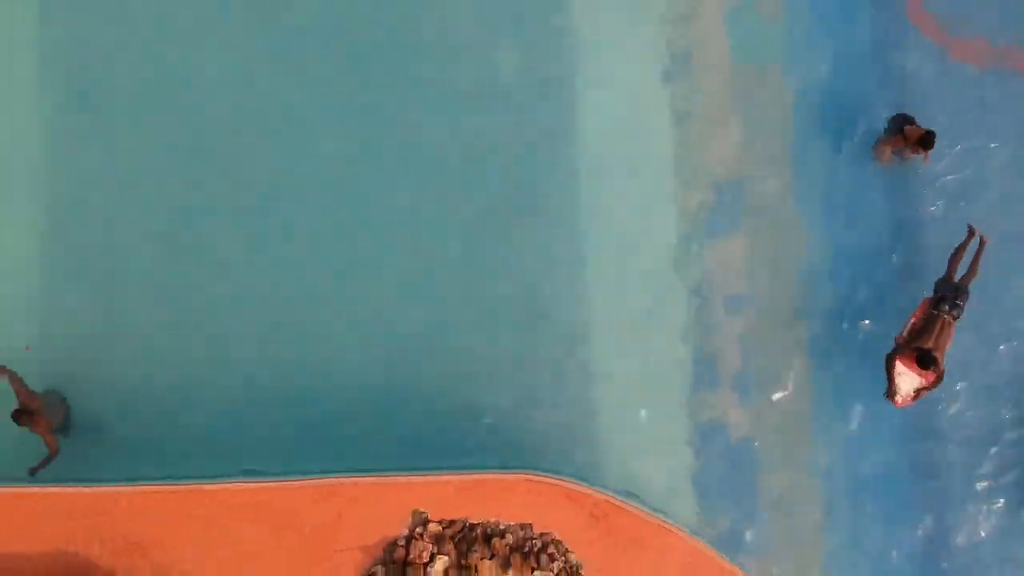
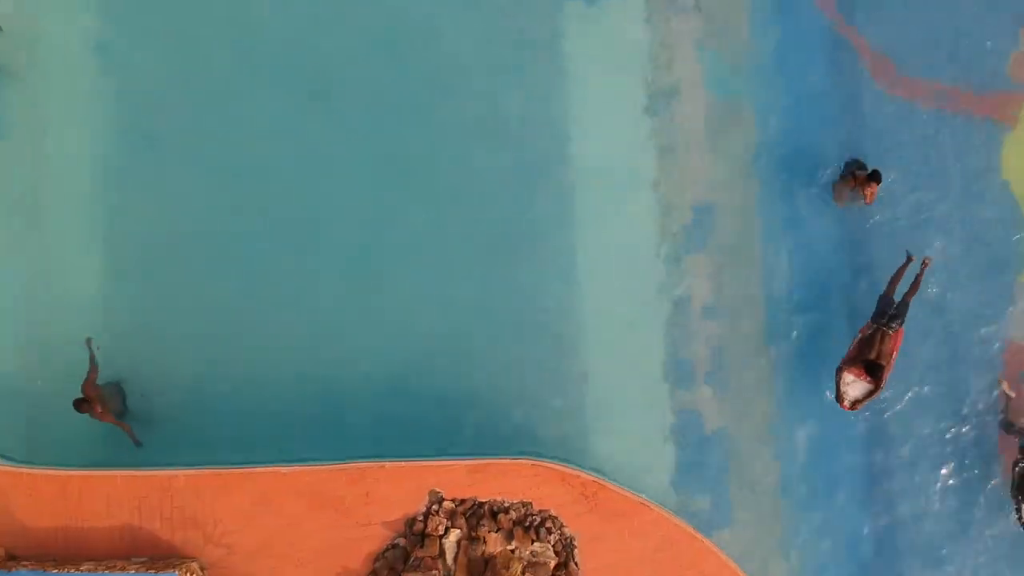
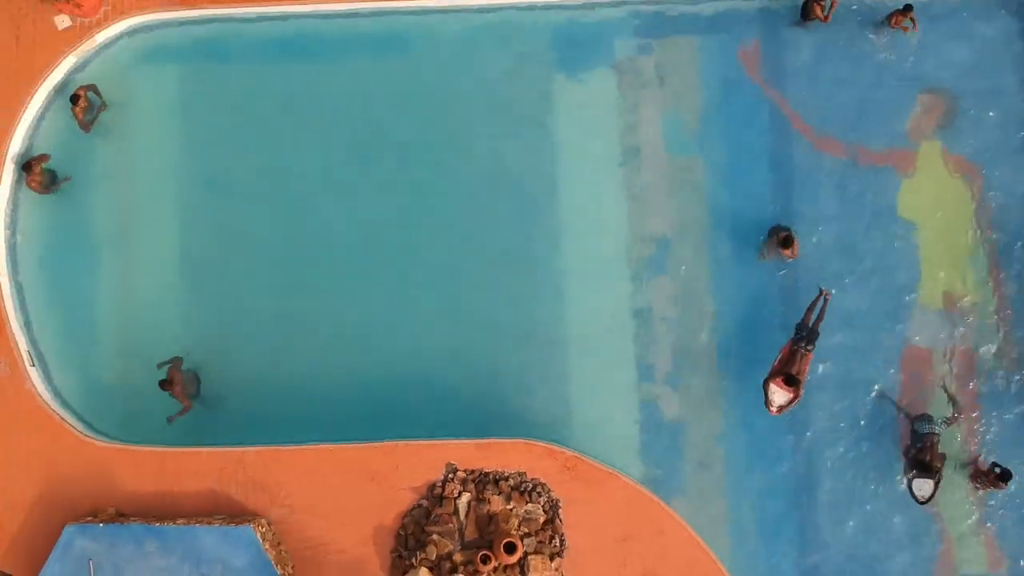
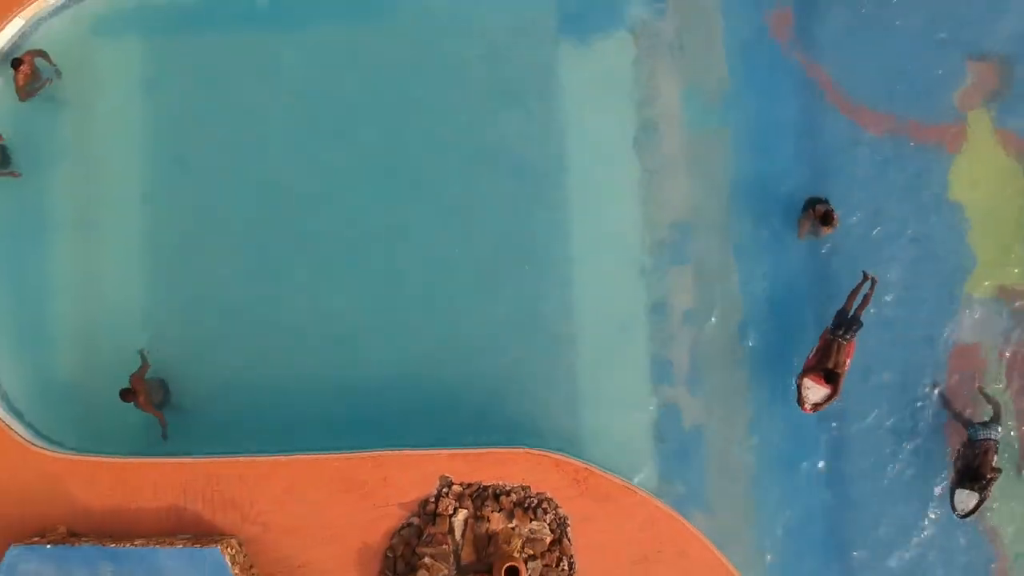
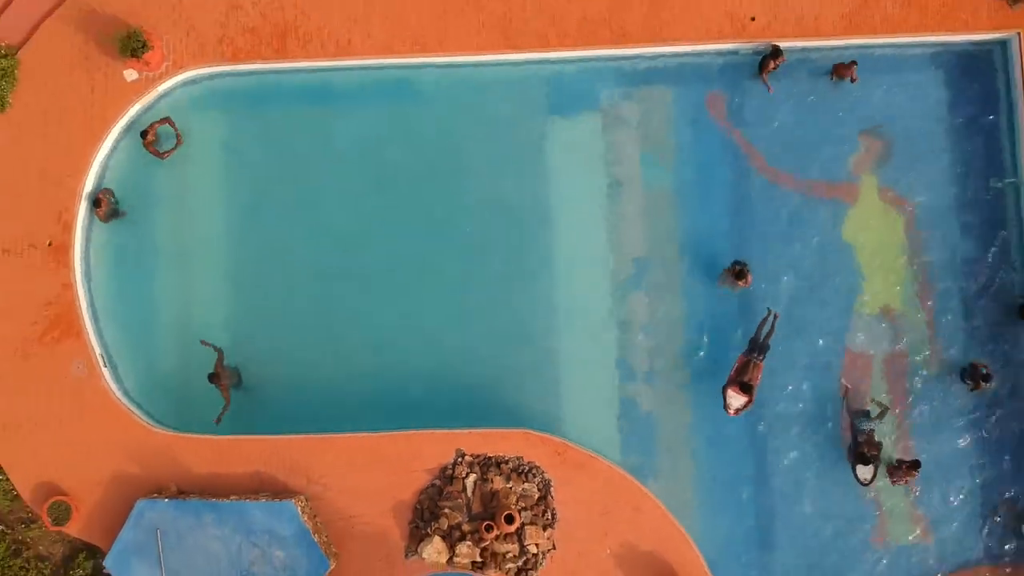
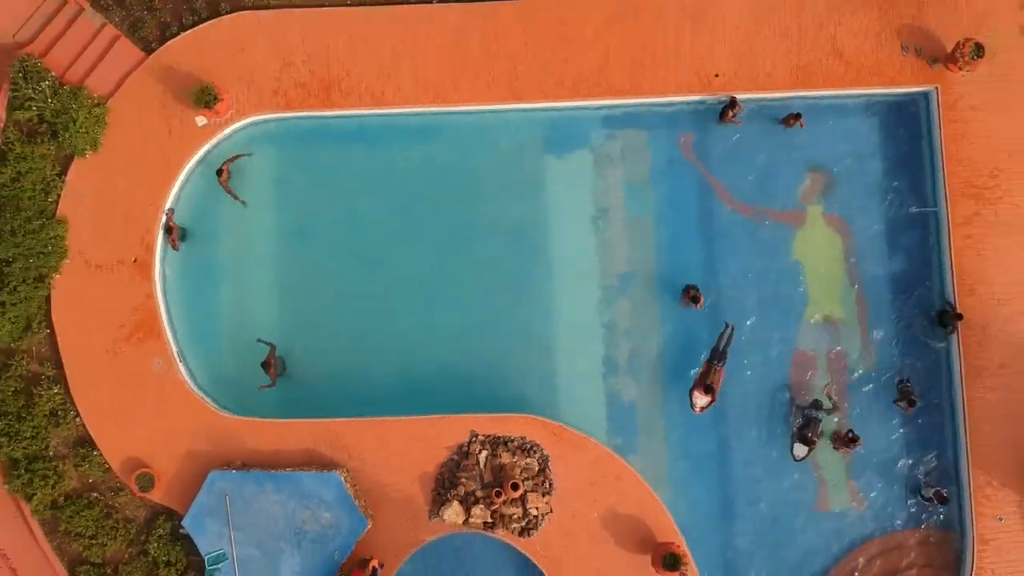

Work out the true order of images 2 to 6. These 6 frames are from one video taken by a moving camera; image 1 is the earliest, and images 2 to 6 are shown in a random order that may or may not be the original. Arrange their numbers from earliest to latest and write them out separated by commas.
2, 4, 3, 5, 6
